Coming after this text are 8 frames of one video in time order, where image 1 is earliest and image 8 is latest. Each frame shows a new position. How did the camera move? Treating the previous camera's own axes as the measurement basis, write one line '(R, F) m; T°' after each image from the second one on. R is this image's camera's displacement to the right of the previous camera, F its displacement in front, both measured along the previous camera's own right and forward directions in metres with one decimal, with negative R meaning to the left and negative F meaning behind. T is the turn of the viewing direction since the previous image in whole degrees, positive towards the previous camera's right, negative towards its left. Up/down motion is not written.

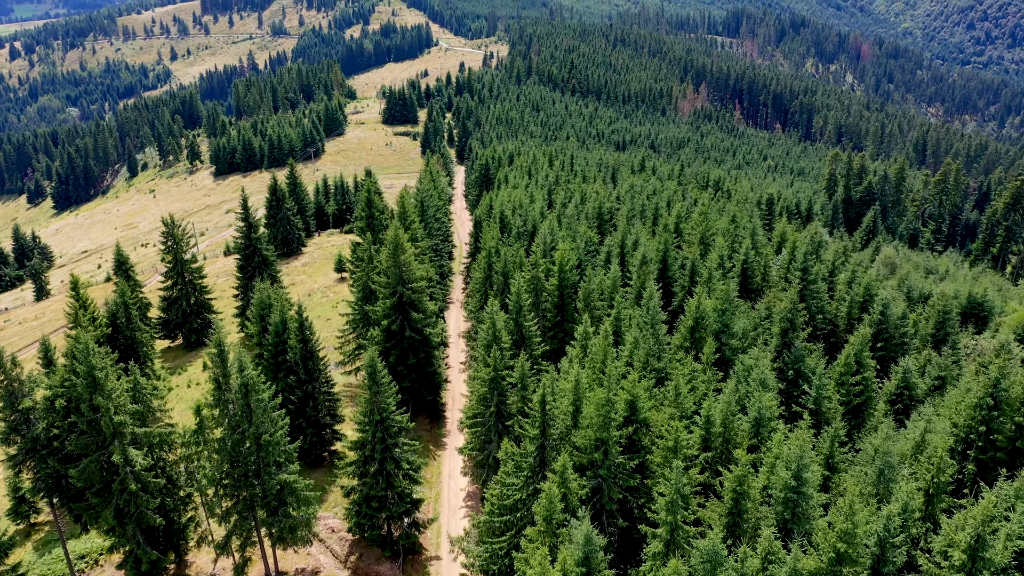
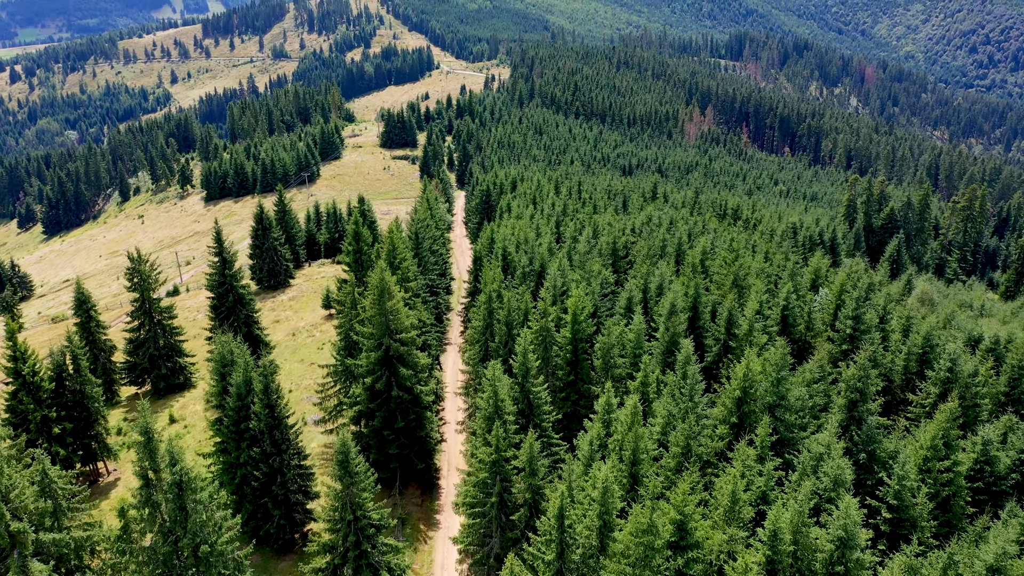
(-0.2, +6.9) m; 0°
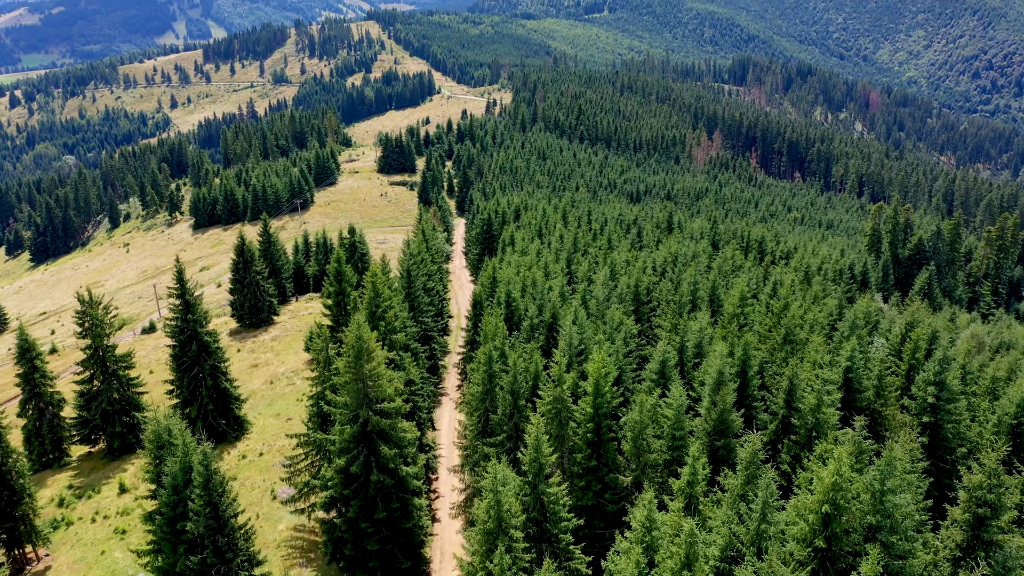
(-0.2, +7.7) m; 0°
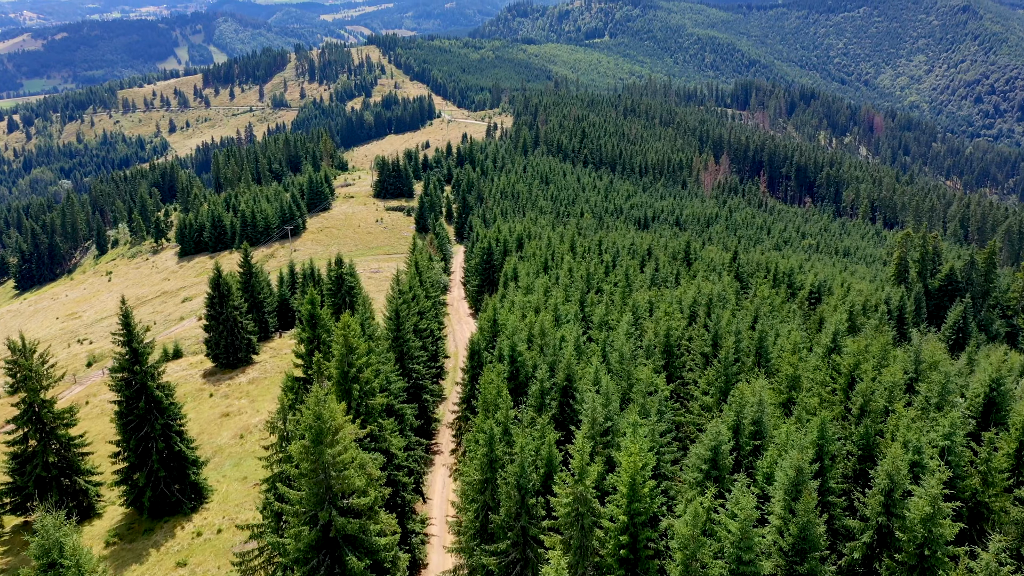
(-0.2, +7.8) m; 0°
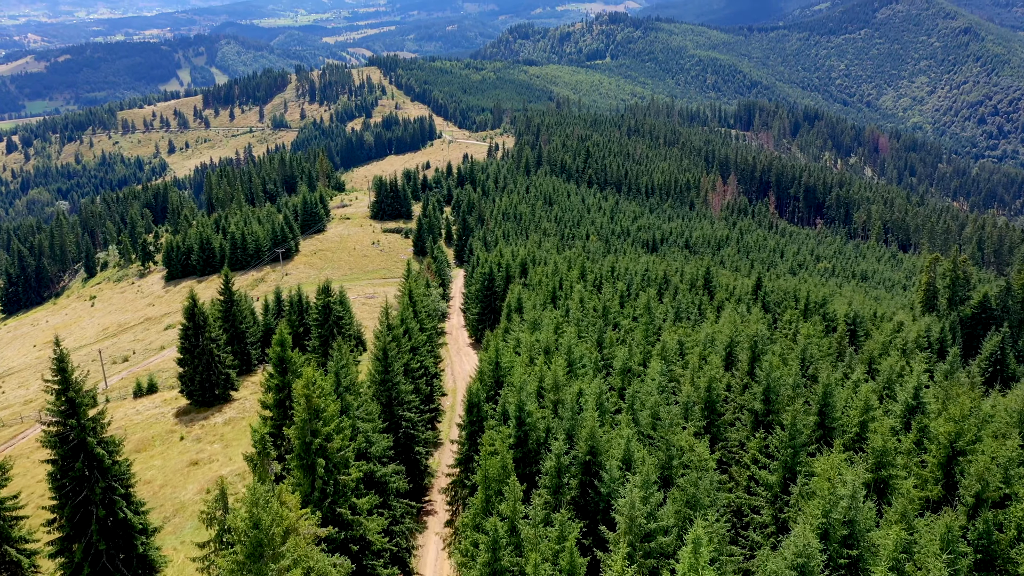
(-0.2, +6.9) m; 0°
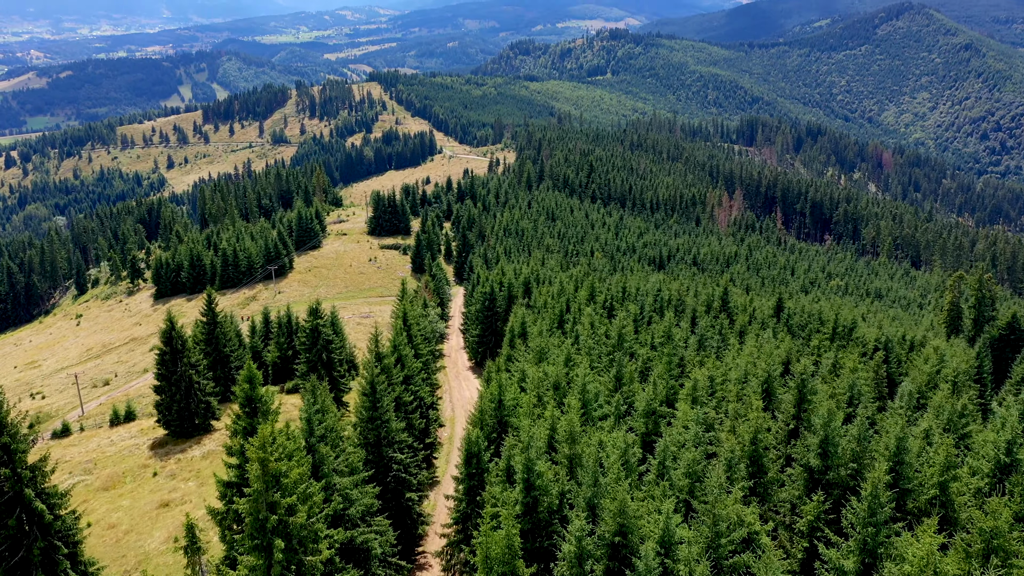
(-0.2, +5.2) m; 0°
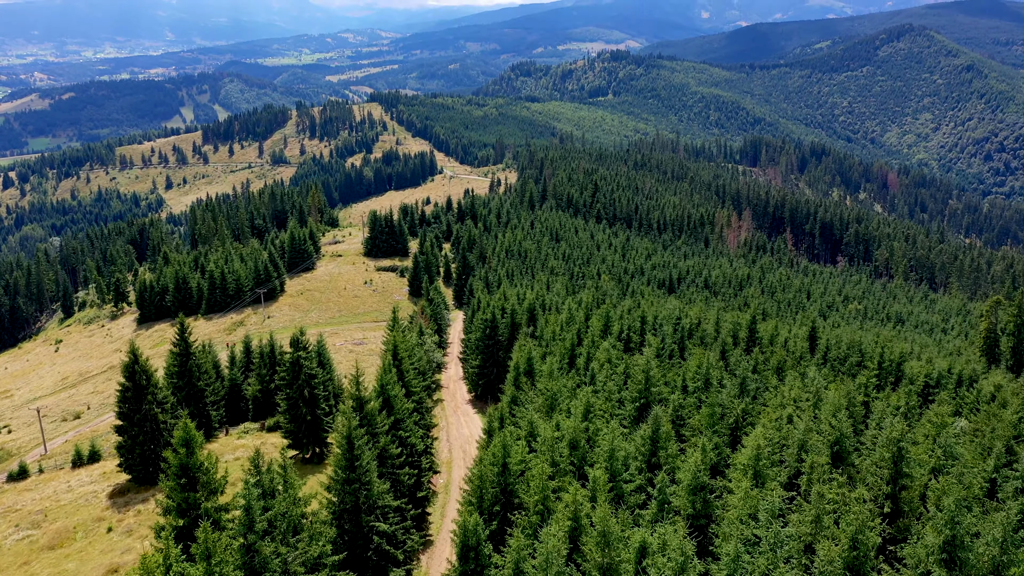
(-0.2, +7.0) m; 0°
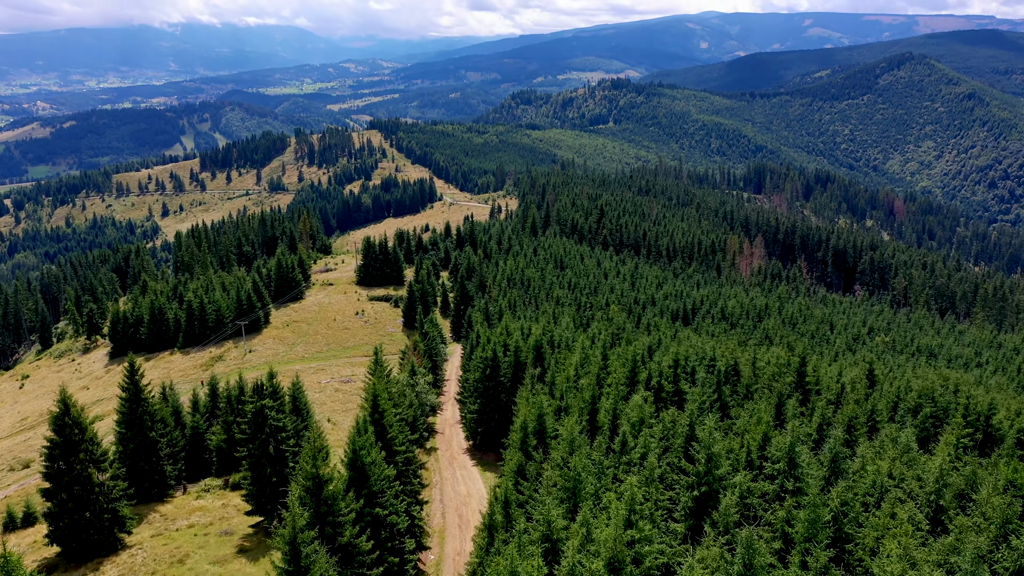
(-0.3, +9.5) m; 0°
